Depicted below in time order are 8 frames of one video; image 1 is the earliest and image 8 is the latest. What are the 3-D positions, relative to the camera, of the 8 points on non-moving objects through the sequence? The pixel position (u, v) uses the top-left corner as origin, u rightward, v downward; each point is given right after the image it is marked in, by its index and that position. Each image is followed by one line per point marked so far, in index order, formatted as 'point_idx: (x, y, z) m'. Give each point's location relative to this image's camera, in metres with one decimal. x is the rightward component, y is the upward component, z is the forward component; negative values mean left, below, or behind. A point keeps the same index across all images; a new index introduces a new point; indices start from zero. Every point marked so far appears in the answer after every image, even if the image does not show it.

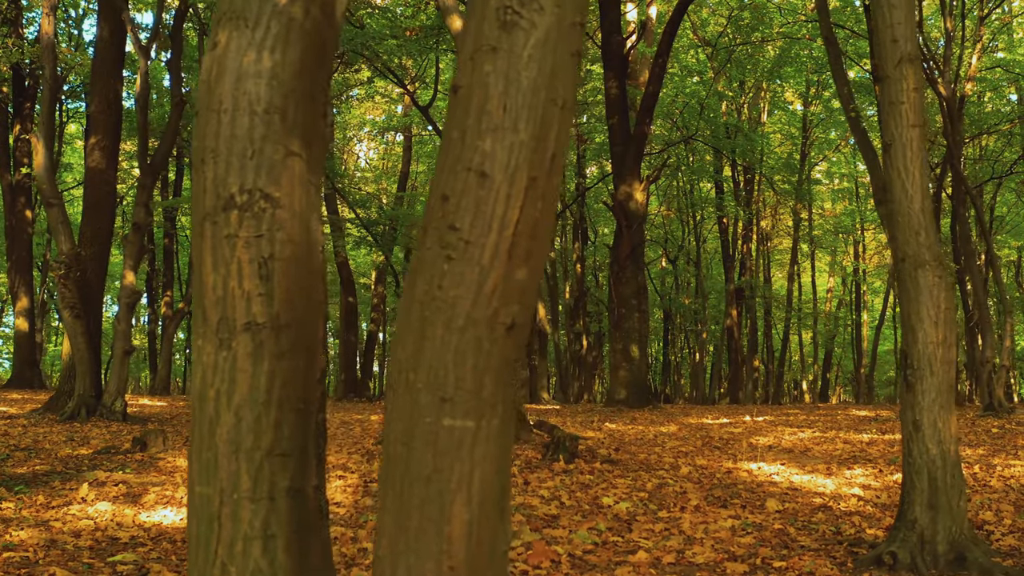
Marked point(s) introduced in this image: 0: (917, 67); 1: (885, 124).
0: (+2.4, +1.3, +4.1) m
1: (+2.2, +1.0, +4.2) m
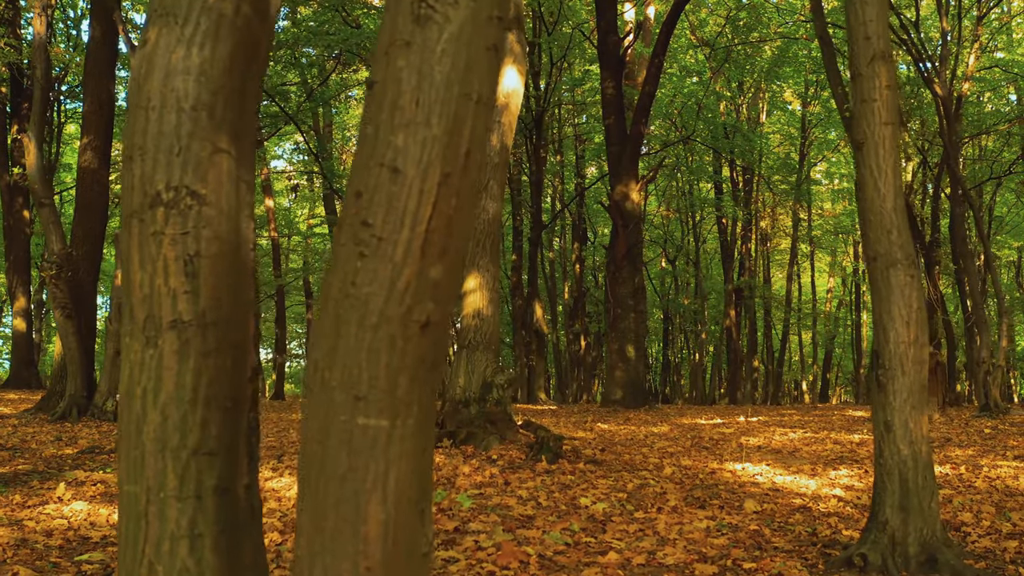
0: (+2.2, +1.3, +4.1) m
1: (+2.0, +1.0, +4.1) m
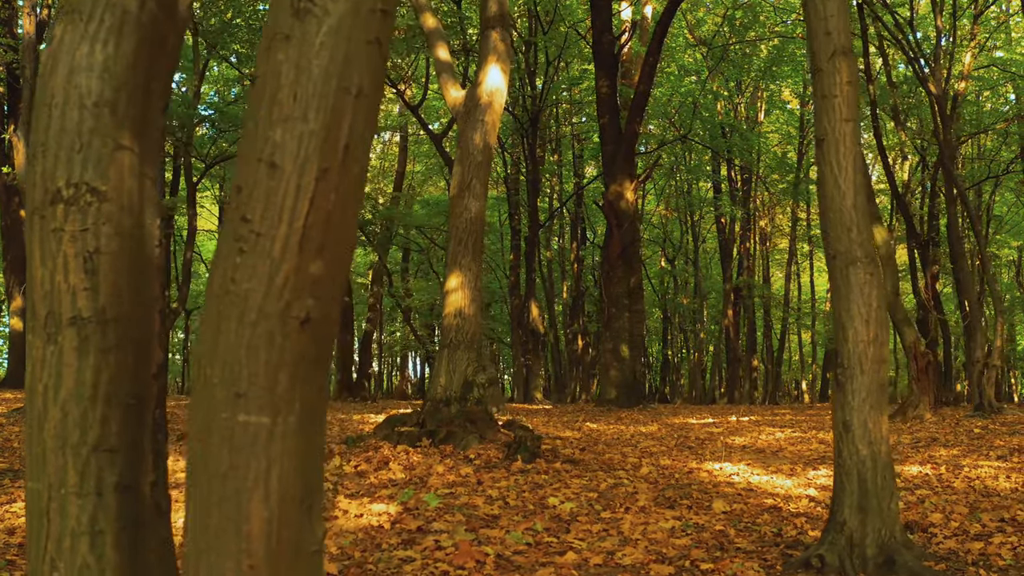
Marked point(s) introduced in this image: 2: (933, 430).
0: (+1.9, +1.3, +4.0) m
1: (+1.8, +1.0, +4.1) m
2: (+6.4, -2.2, +10.9) m
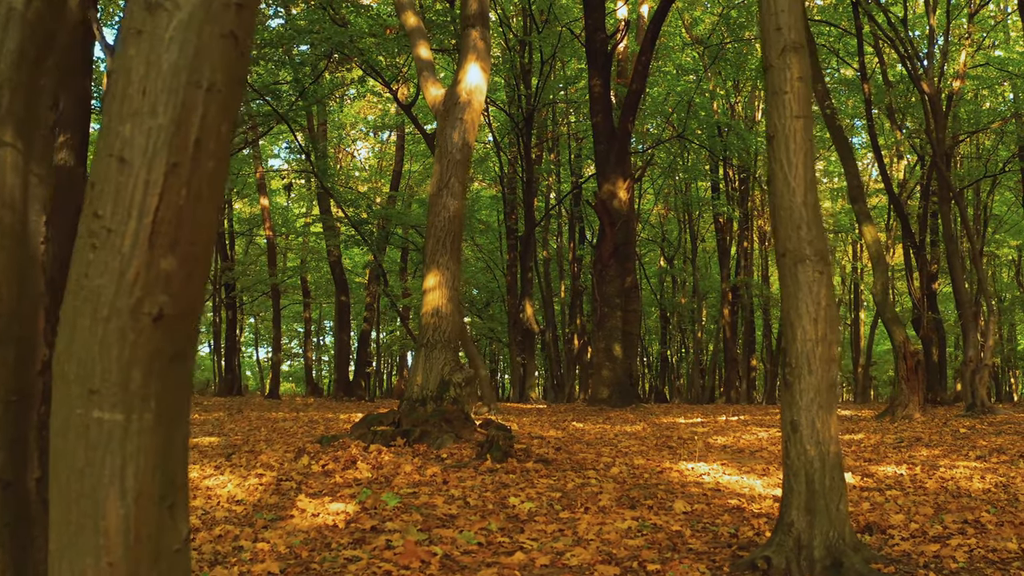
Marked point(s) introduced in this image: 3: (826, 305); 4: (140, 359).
0: (+1.6, +1.3, +4.0) m
1: (+1.5, +1.0, +4.1) m
2: (+6.2, -2.2, +10.8) m
3: (+1.7, -0.1, +3.8) m
4: (-0.8, -0.2, +1.6) m
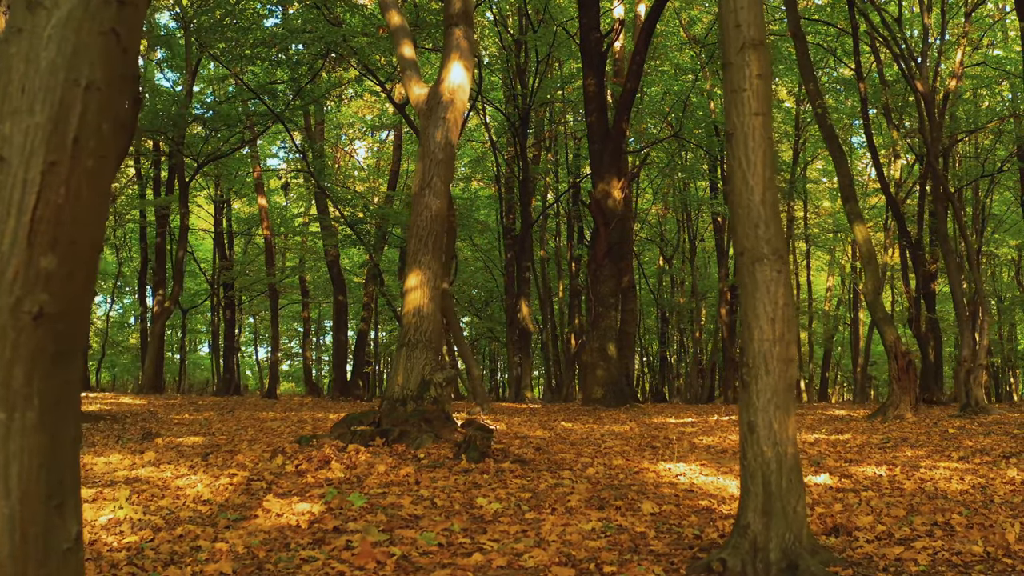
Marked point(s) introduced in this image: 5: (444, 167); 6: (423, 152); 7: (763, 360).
0: (+1.4, +1.3, +3.9) m
1: (+1.2, +1.0, +4.0) m
2: (+6.0, -2.1, +10.7) m
3: (+1.5, -0.1, +3.8) m
4: (-1.1, -0.2, +1.5) m
5: (-0.8, +1.5, +8.8) m
6: (-1.1, +1.7, +8.8) m
7: (+1.3, -0.4, +3.8) m
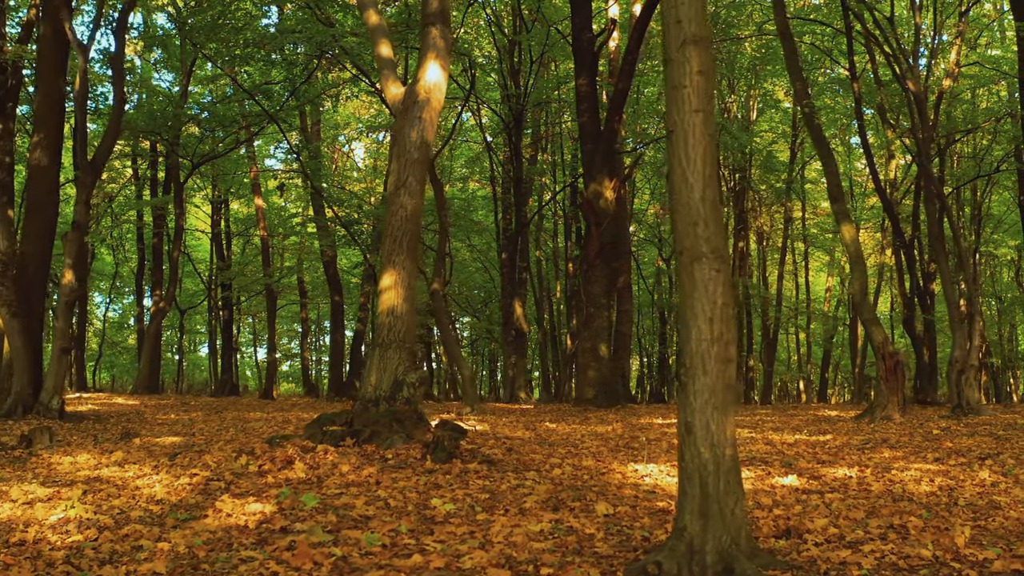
0: (+1.0, +1.3, +3.9) m
1: (+0.9, +1.0, +4.0) m
2: (+5.7, -2.1, +10.6) m
3: (+1.1, -0.1, +3.8) m
4: (-1.4, -0.1, +1.5) m
5: (-1.1, +1.5, +8.7) m
6: (-1.4, +1.7, +8.8) m
7: (+1.0, -0.4, +3.7) m
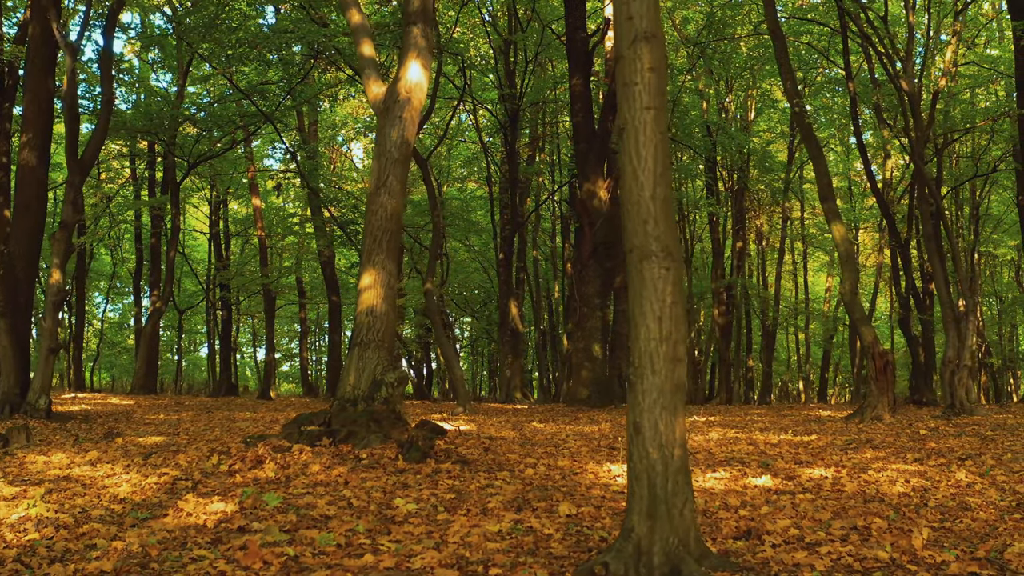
0: (+0.8, +1.3, +3.9) m
1: (+0.6, +1.0, +3.9) m
2: (+5.5, -2.1, +10.6) m
3: (+0.8, -0.1, +3.7) m
4: (-1.7, -0.1, +1.5) m
5: (-1.4, +1.5, +8.7) m
6: (-1.6, +1.7, +8.7) m
7: (+0.7, -0.4, +3.7) m
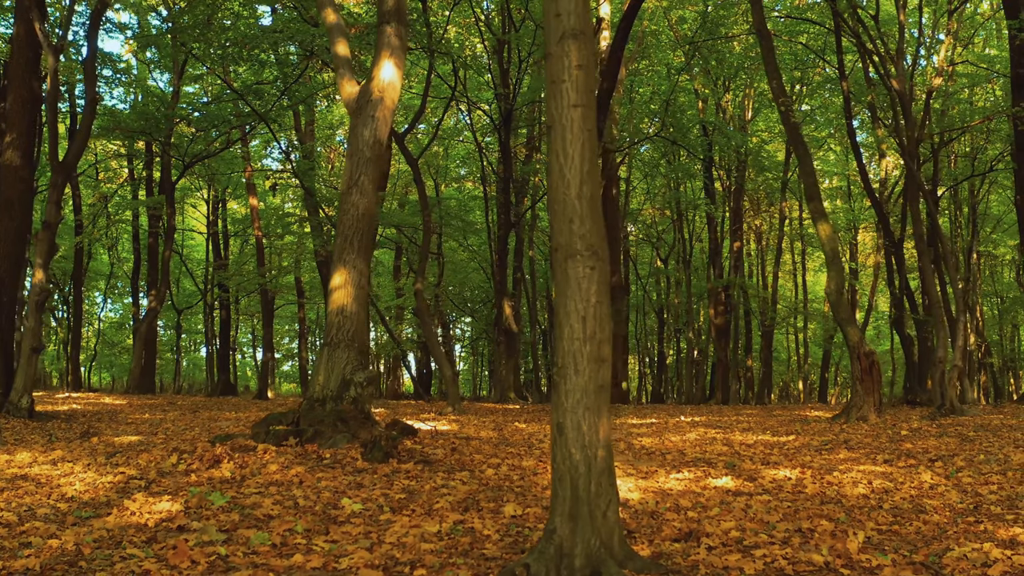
0: (+0.4, +1.3, +3.8) m
1: (+0.2, +1.0, +3.9) m
2: (+5.2, -2.1, +10.5) m
3: (+0.4, -0.1, +3.7) m
4: (-2.2, -0.1, +1.5) m
5: (-1.7, +1.5, +8.7) m
6: (-2.0, +1.7, +8.7) m
7: (+0.3, -0.4, +3.7) m
